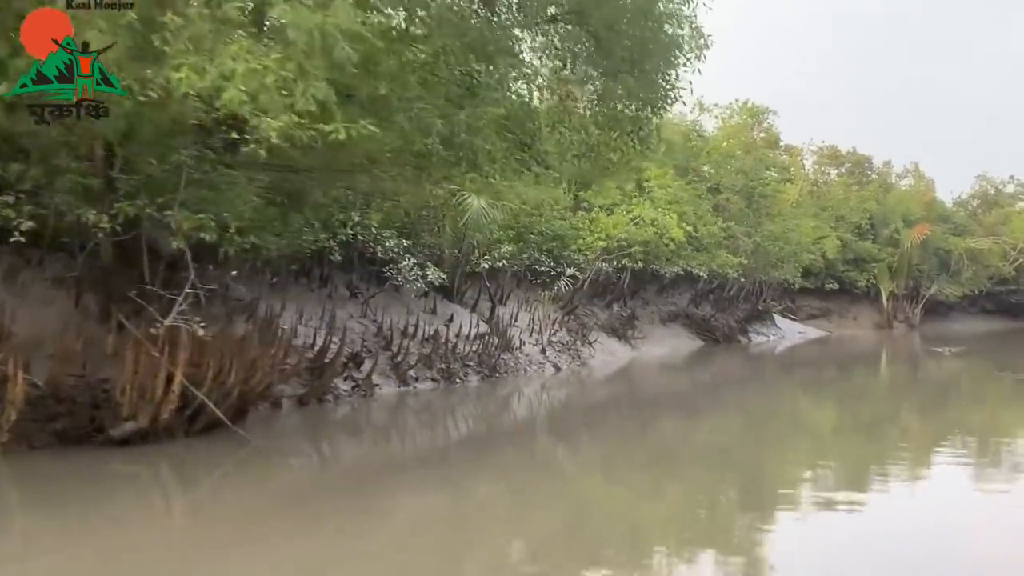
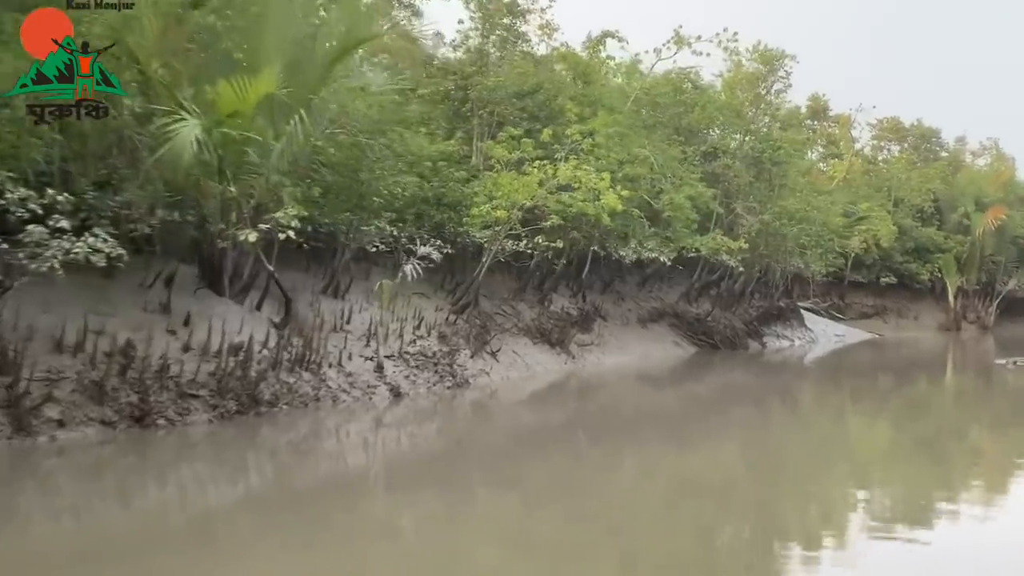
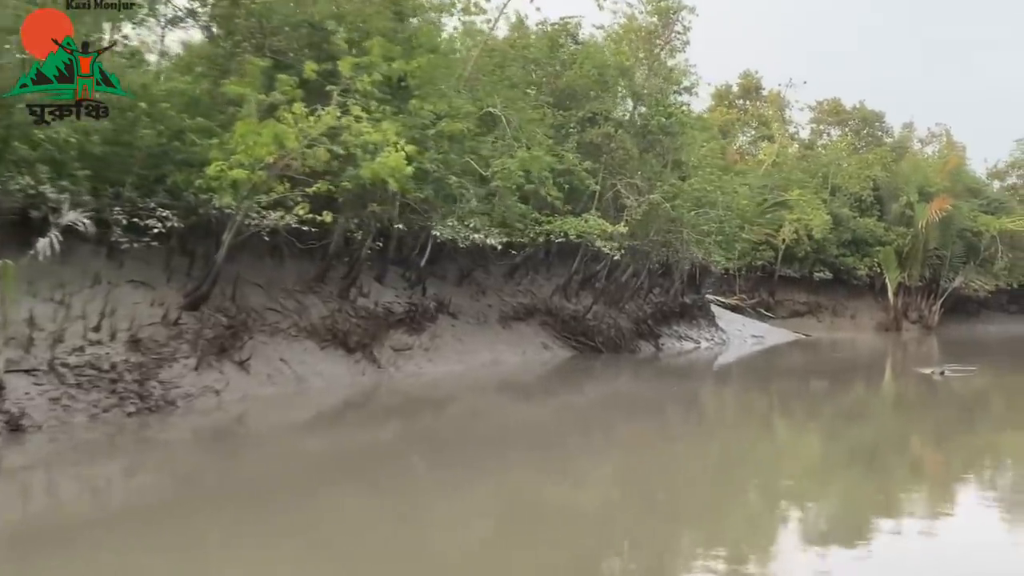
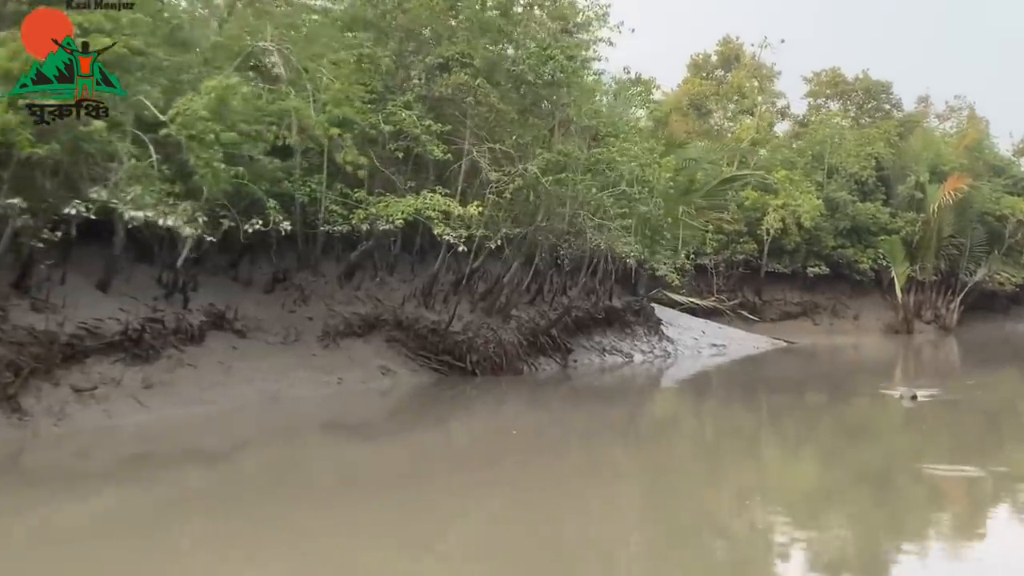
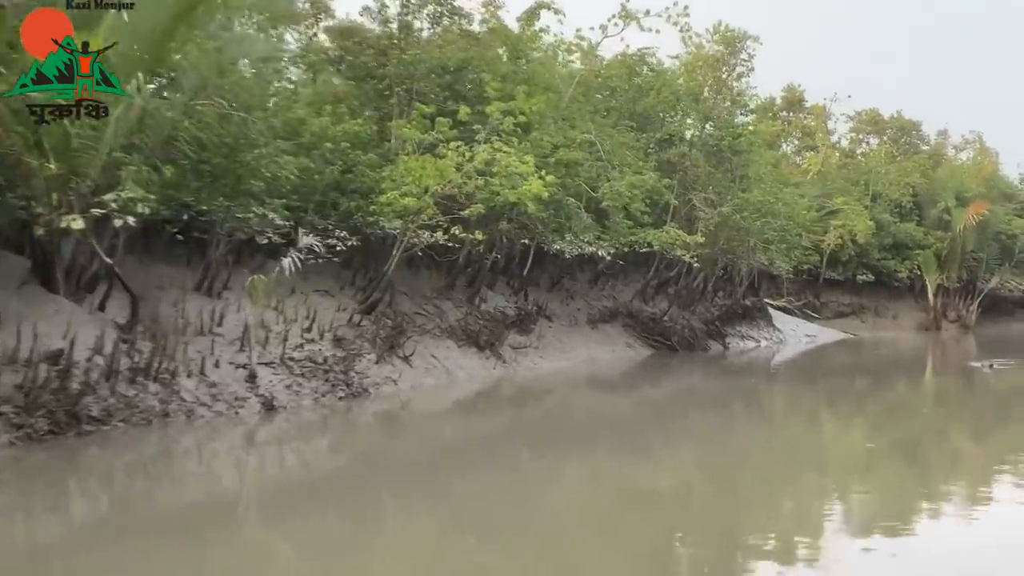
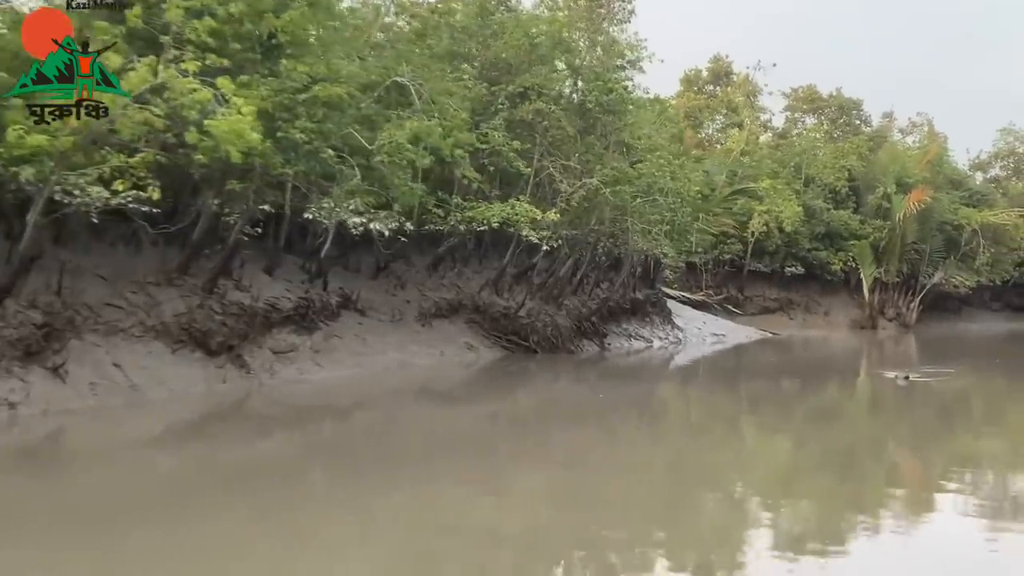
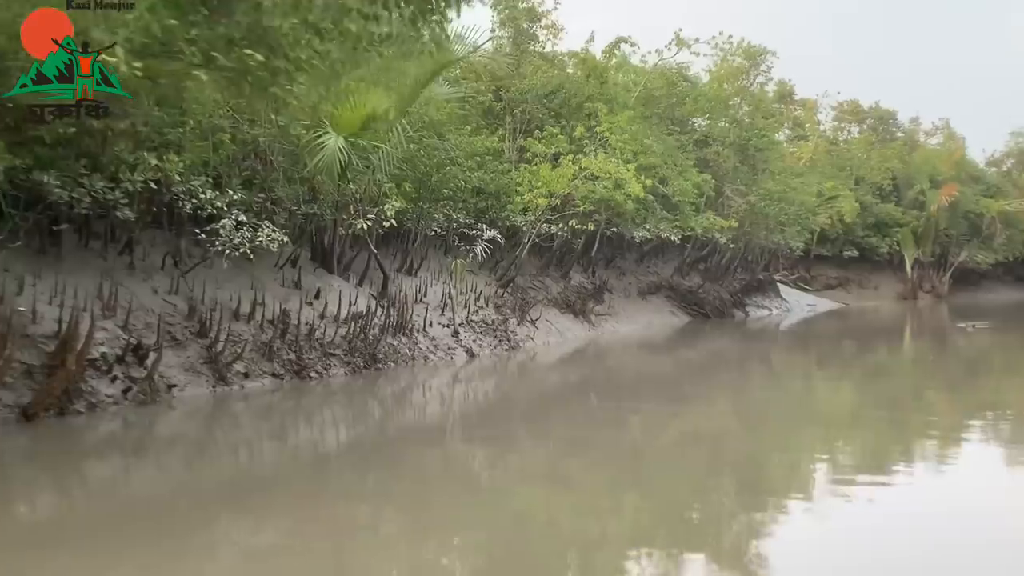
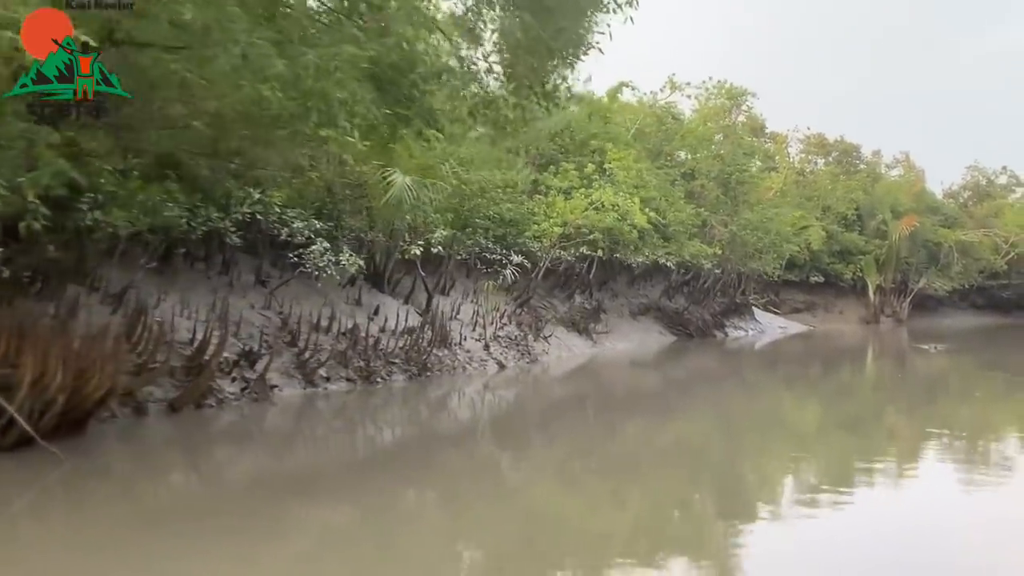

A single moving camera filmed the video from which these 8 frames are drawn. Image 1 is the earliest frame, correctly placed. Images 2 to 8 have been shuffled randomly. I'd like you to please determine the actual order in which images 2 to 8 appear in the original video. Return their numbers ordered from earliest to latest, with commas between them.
8, 7, 2, 5, 3, 6, 4
